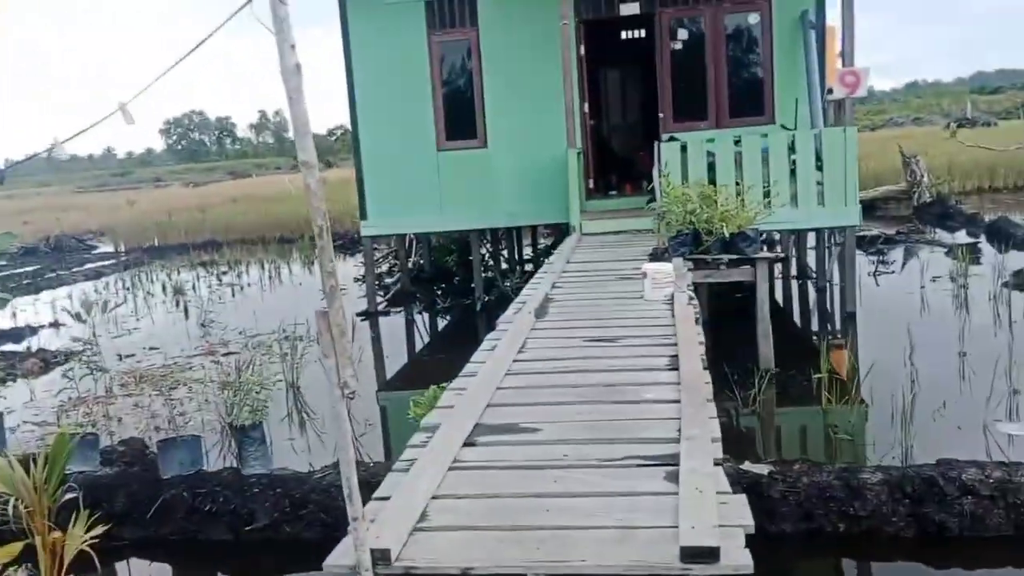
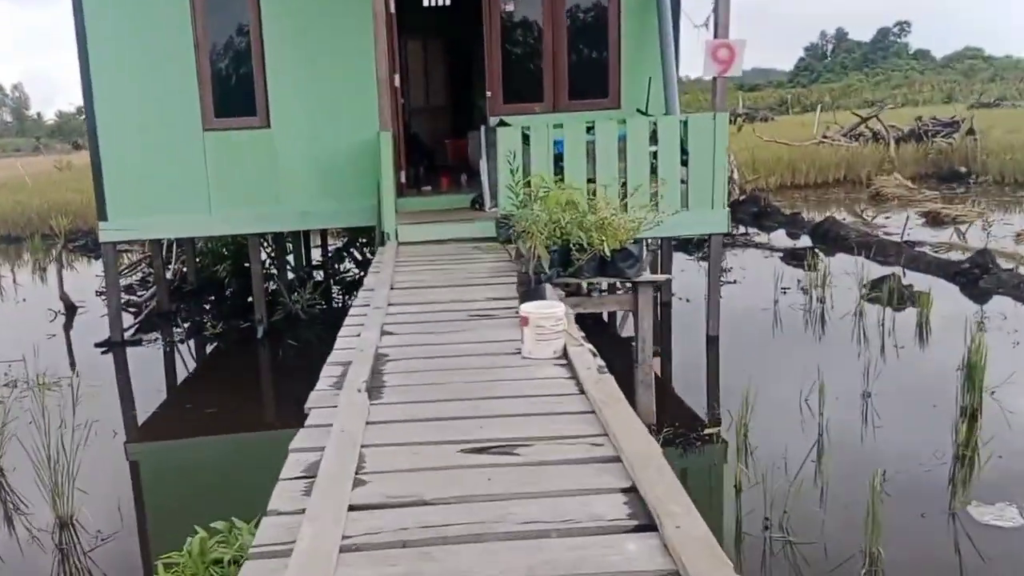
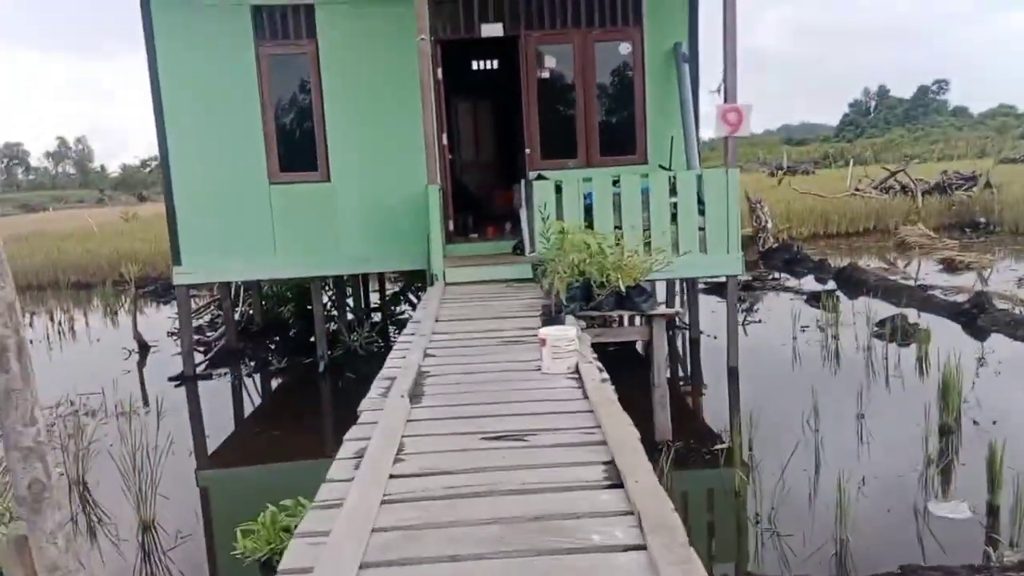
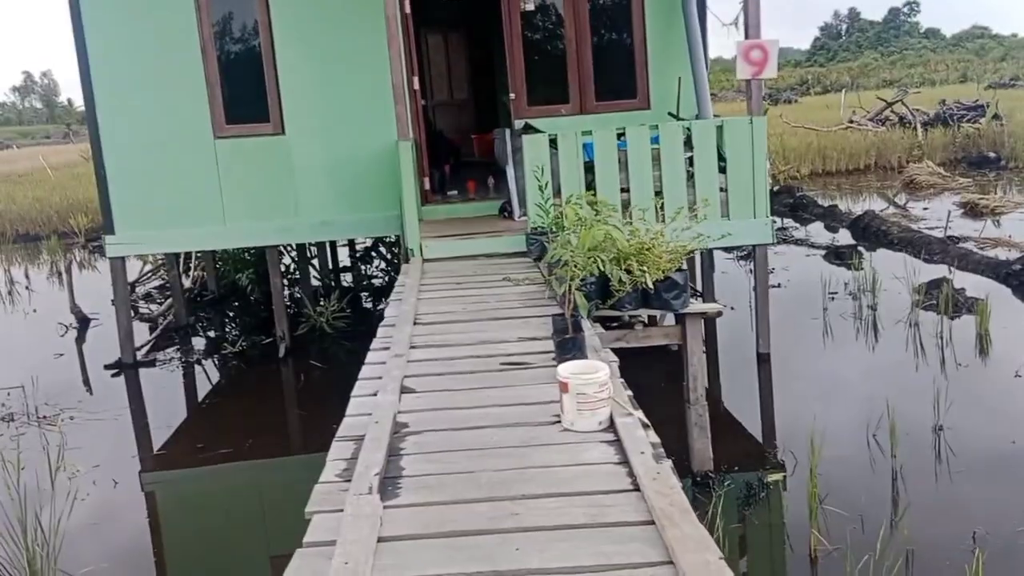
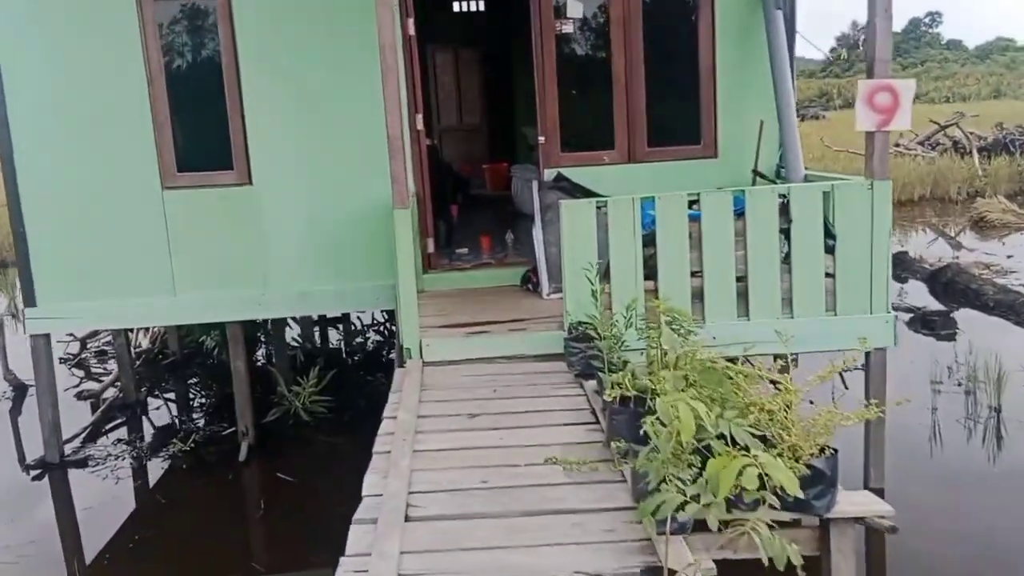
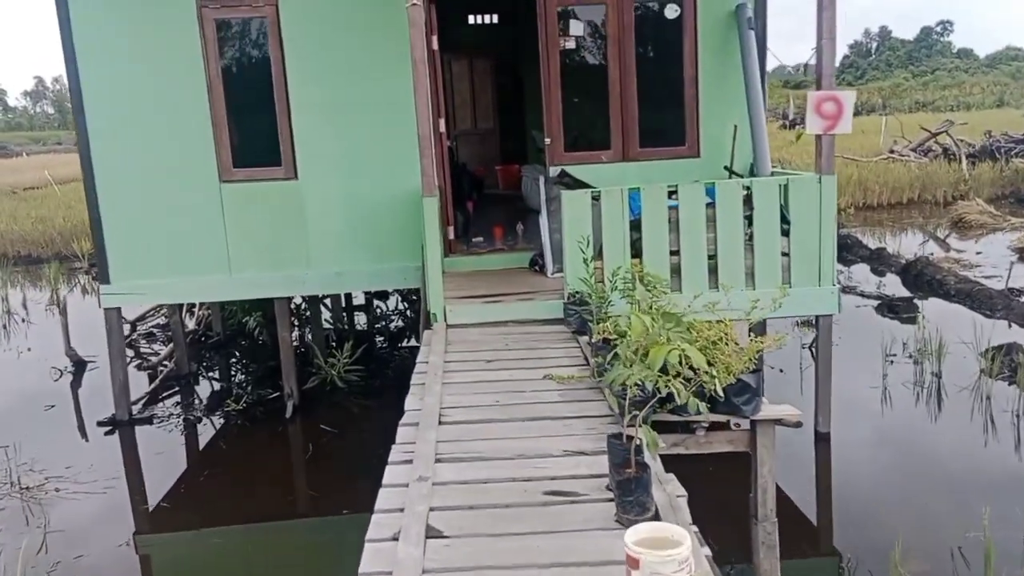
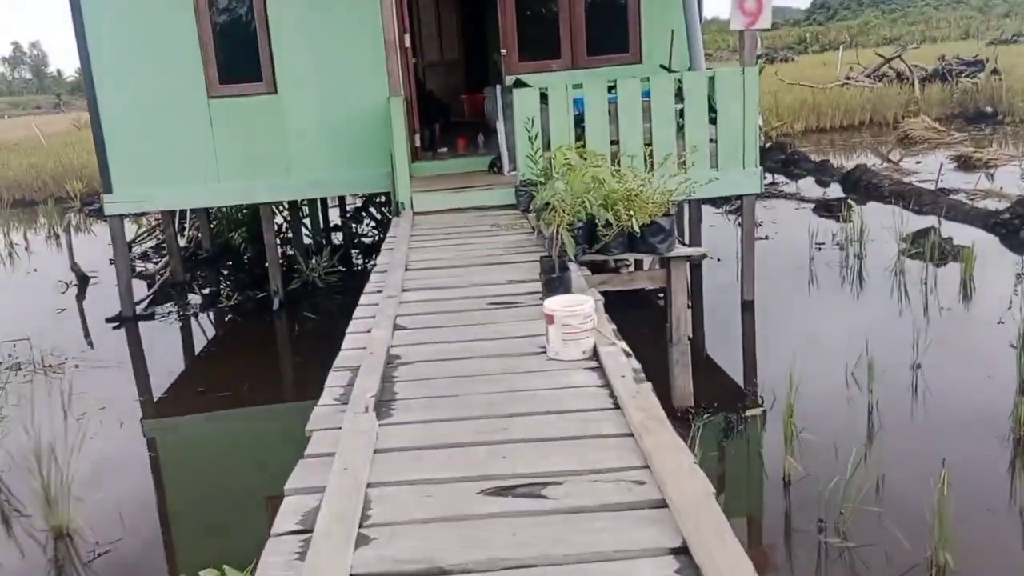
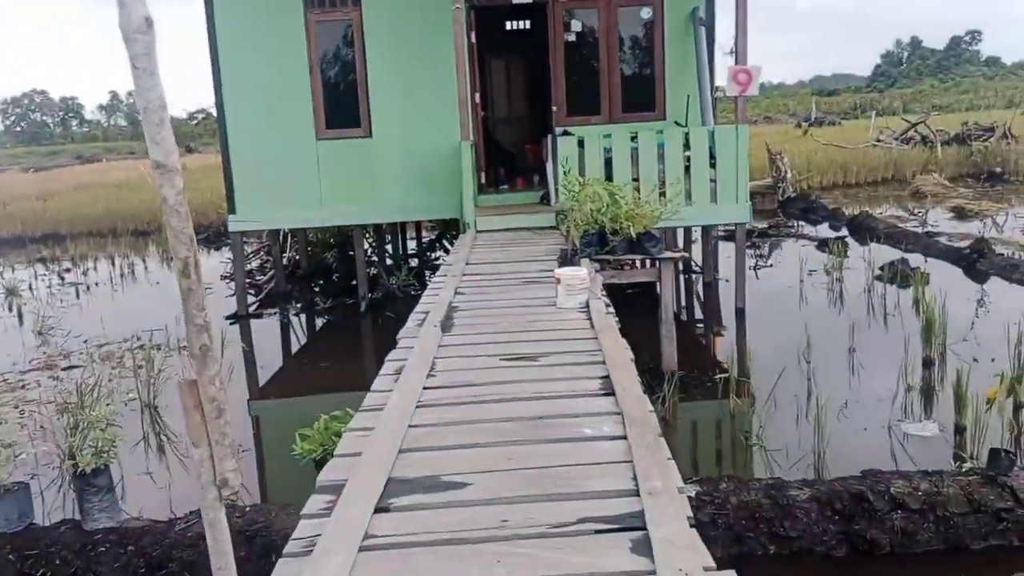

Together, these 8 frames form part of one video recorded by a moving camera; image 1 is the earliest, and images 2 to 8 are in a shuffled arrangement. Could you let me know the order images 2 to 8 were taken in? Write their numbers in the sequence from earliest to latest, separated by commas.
8, 3, 2, 7, 4, 6, 5
